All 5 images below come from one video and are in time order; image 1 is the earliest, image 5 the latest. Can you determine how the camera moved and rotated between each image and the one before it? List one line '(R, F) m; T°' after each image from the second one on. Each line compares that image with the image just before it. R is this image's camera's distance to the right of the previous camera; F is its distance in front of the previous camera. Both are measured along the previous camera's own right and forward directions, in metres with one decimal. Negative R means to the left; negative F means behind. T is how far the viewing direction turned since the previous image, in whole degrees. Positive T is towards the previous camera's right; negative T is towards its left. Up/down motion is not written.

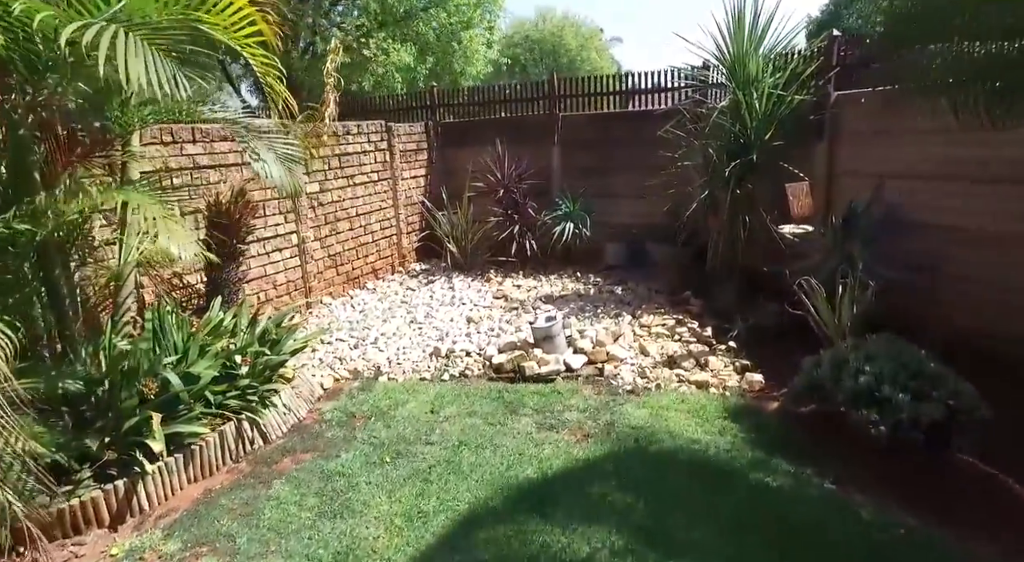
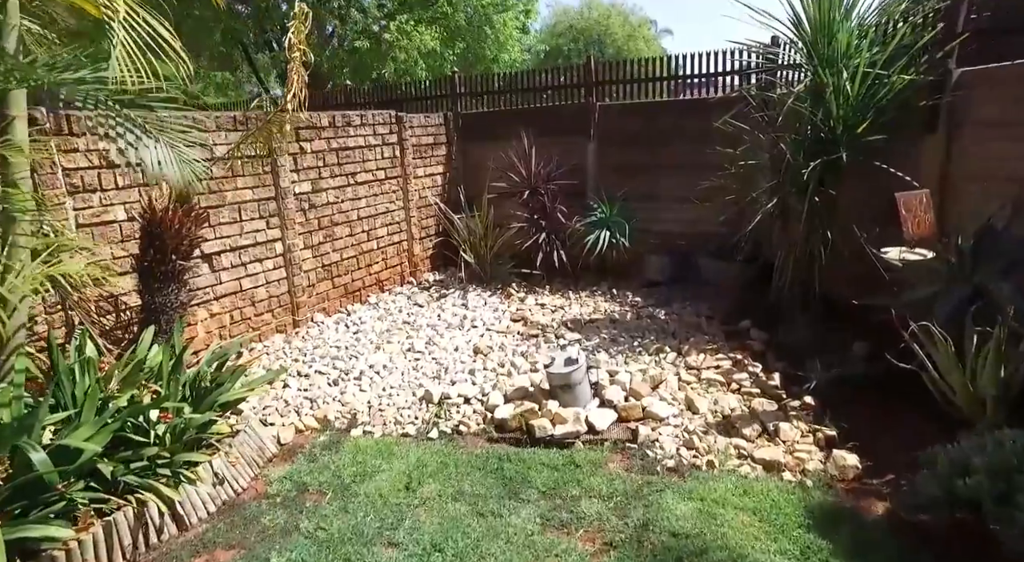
(+0.2, +1.0) m; -4°
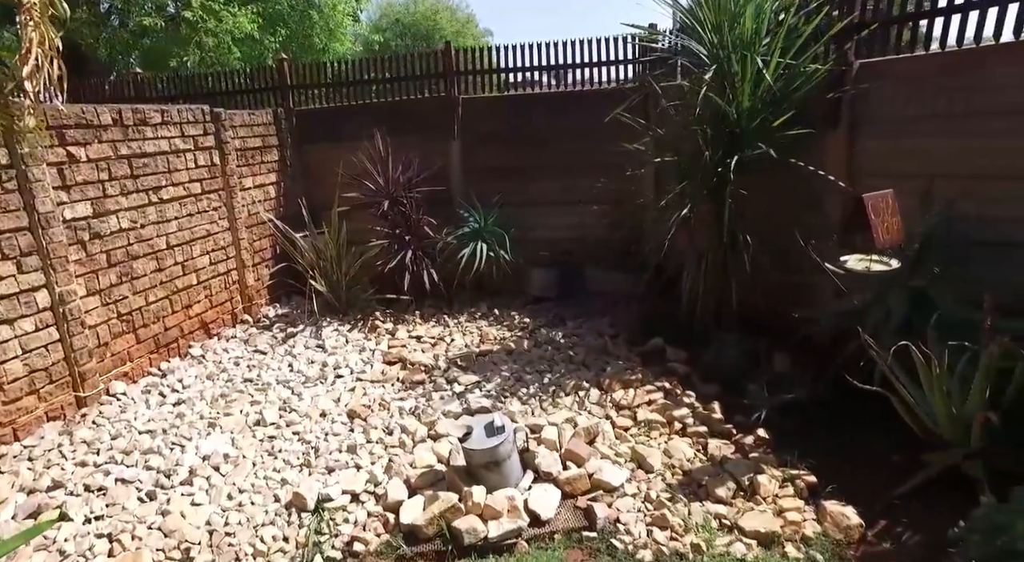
(-0.2, +0.9) m; +15°
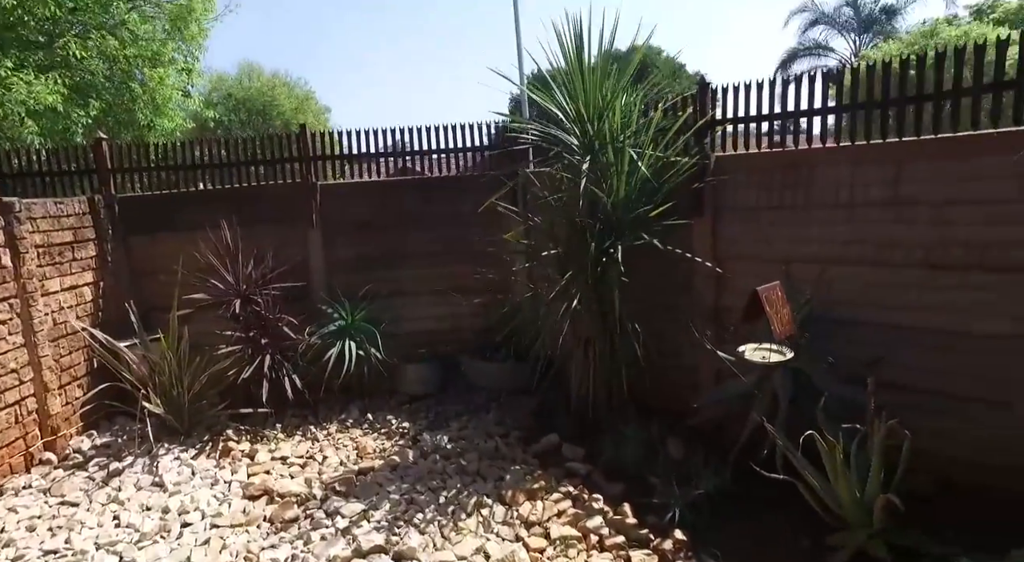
(-0.2, +0.3) m; +14°
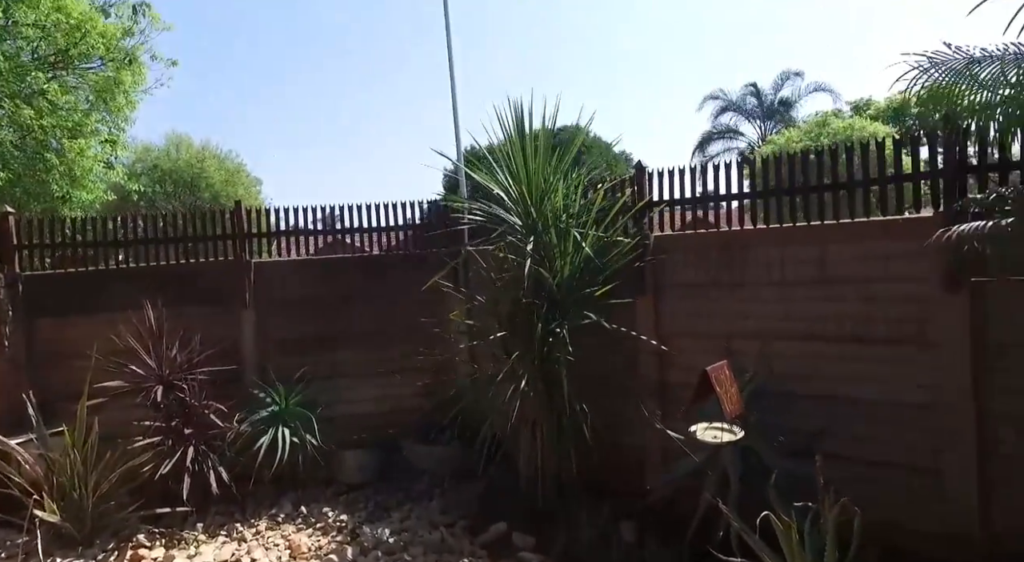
(-0.1, 0.0) m; +6°
